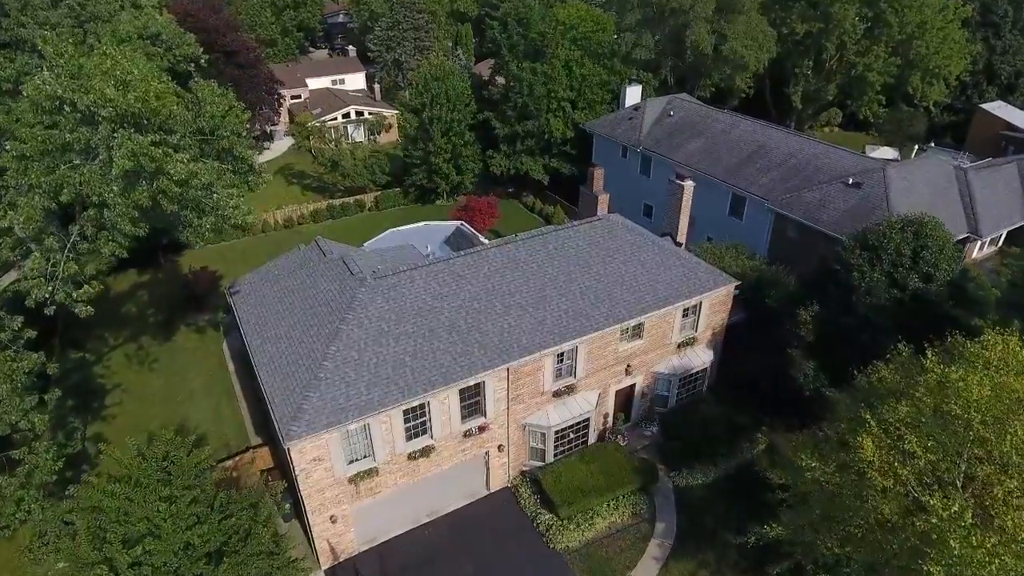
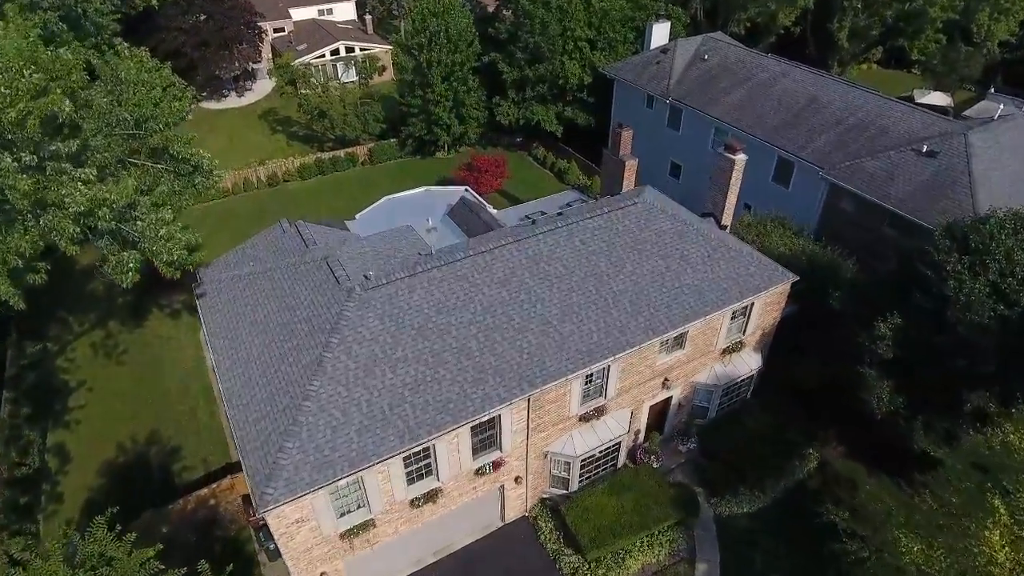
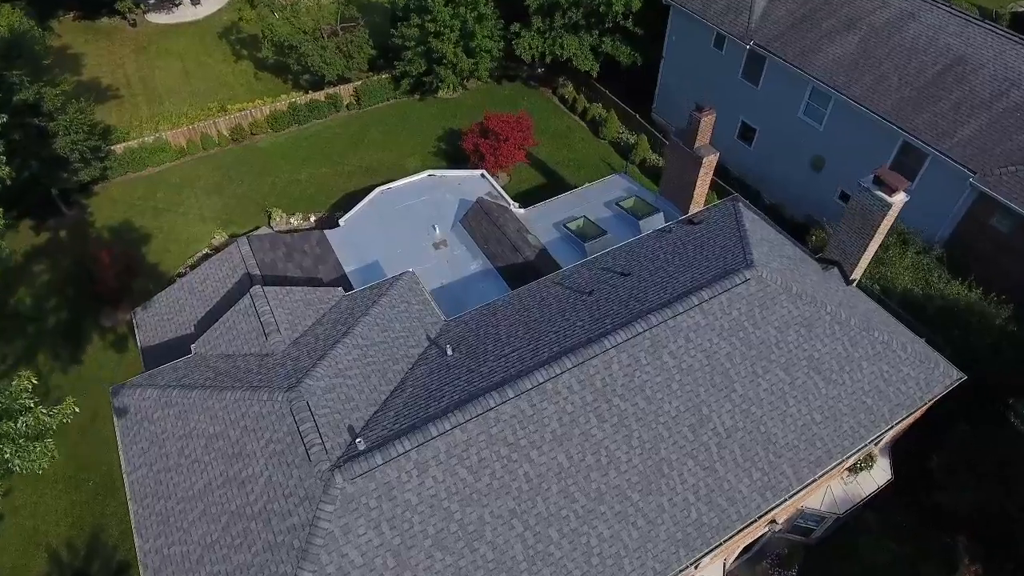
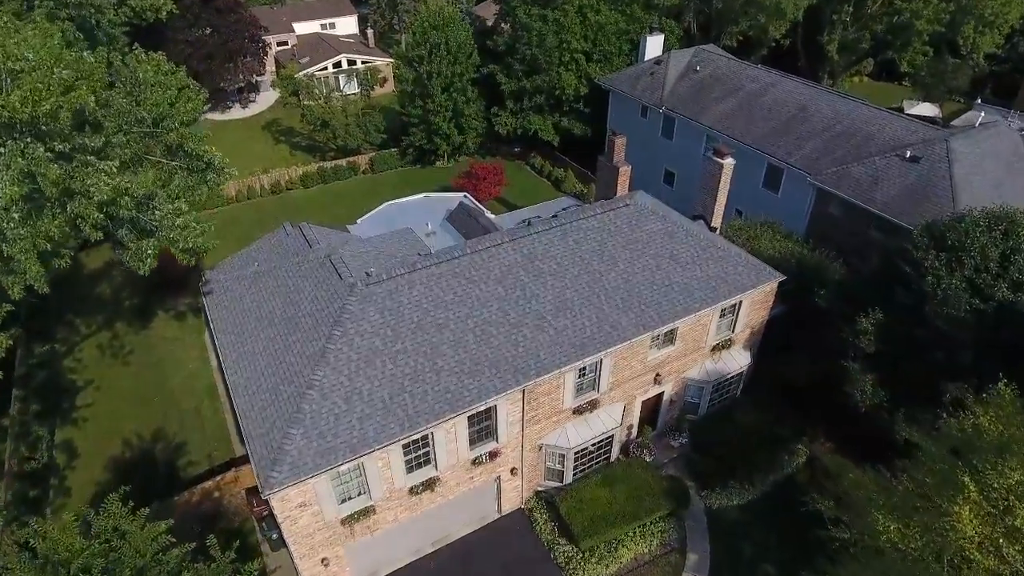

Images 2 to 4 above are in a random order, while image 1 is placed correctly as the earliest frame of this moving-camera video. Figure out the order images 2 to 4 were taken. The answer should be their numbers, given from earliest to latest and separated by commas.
4, 2, 3
